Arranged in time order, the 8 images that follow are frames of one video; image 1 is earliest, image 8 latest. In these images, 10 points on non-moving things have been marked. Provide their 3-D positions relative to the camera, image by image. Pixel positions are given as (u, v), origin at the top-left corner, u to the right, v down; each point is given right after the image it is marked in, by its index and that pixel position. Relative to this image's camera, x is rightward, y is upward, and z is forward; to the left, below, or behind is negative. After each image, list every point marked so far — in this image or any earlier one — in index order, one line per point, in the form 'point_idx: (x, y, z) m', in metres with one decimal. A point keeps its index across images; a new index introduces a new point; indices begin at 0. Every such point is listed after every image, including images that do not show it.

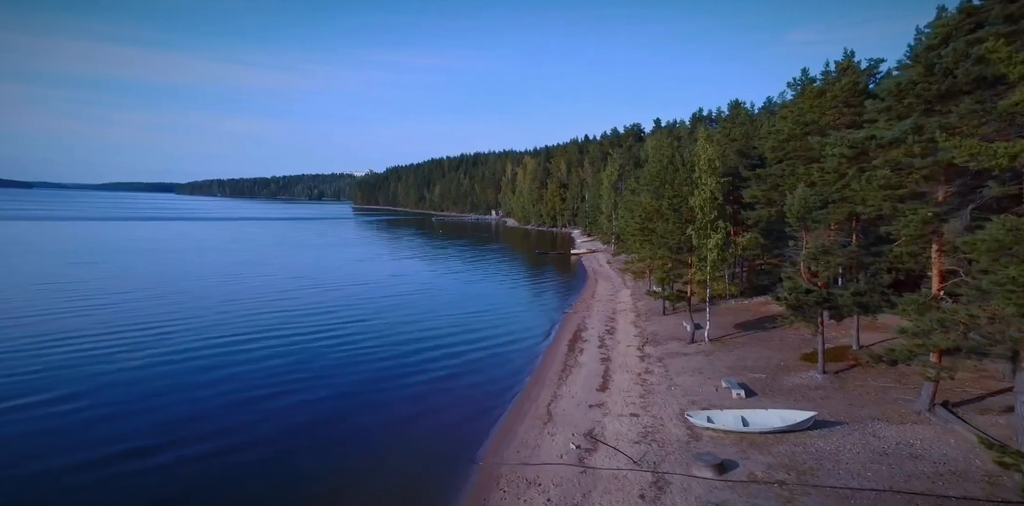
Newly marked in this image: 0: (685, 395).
0: (+5.8, -4.8, +18.7) m
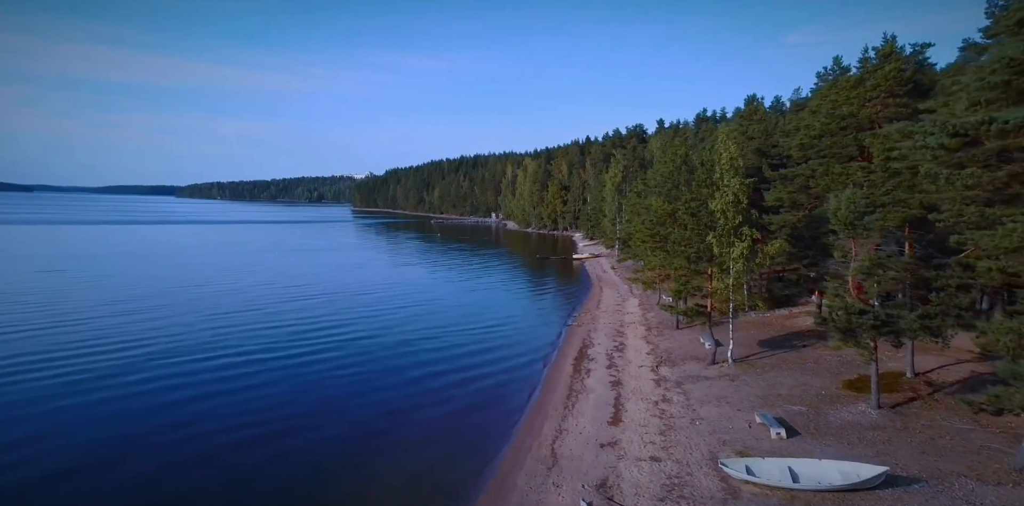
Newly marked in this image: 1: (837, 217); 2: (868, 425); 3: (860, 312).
0: (+5.7, -5.1, +16.0) m
1: (+9.5, +1.1, +16.4) m
2: (+9.2, -4.4, +14.4) m
3: (+9.2, -1.6, +14.8) m
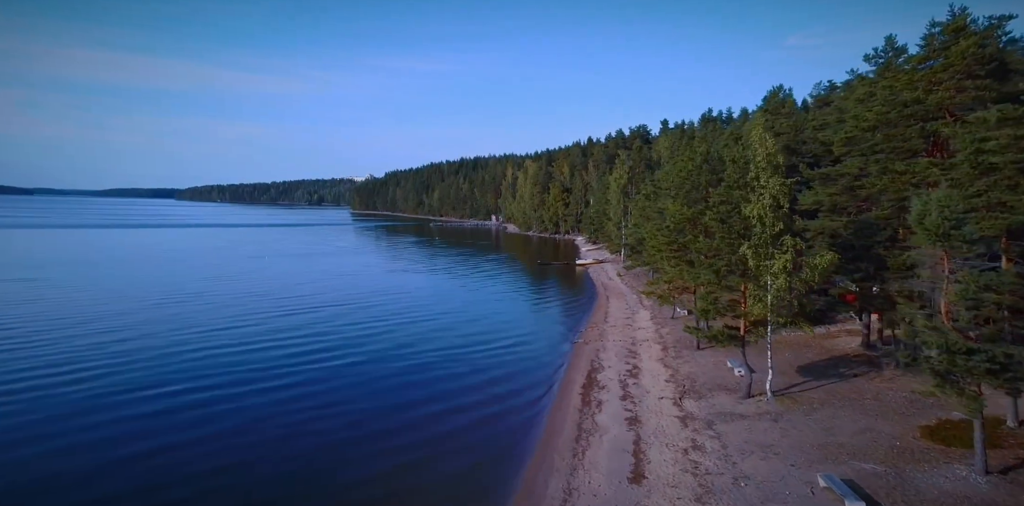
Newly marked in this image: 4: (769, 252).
0: (+5.7, -5.6, +12.5) m
1: (+9.4, +0.6, +12.9) m
2: (+9.2, -4.9, +11.0) m
3: (+9.2, -2.0, +11.3) m
4: (+8.6, 0.0, +18.6) m
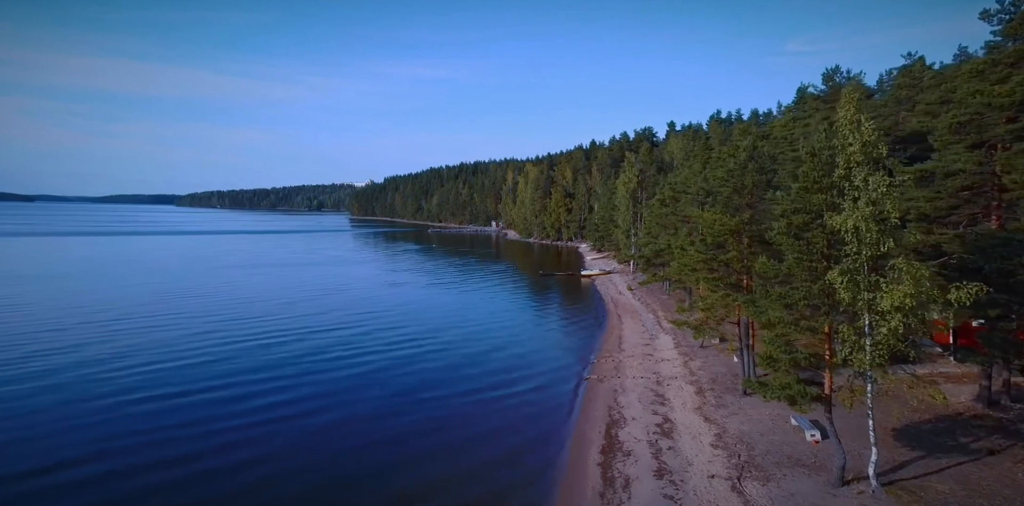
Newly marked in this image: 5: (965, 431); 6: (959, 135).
0: (+5.6, -6.2, +7.0) m
1: (+9.3, 0.0, +7.4) m
2: (+9.0, -5.4, +5.5) m
3: (+9.0, -2.6, +5.8) m
4: (+8.5, -0.6, +13.2) m
5: (+12.2, -4.8, +15.0) m
6: (+12.9, +3.4, +16.2) m
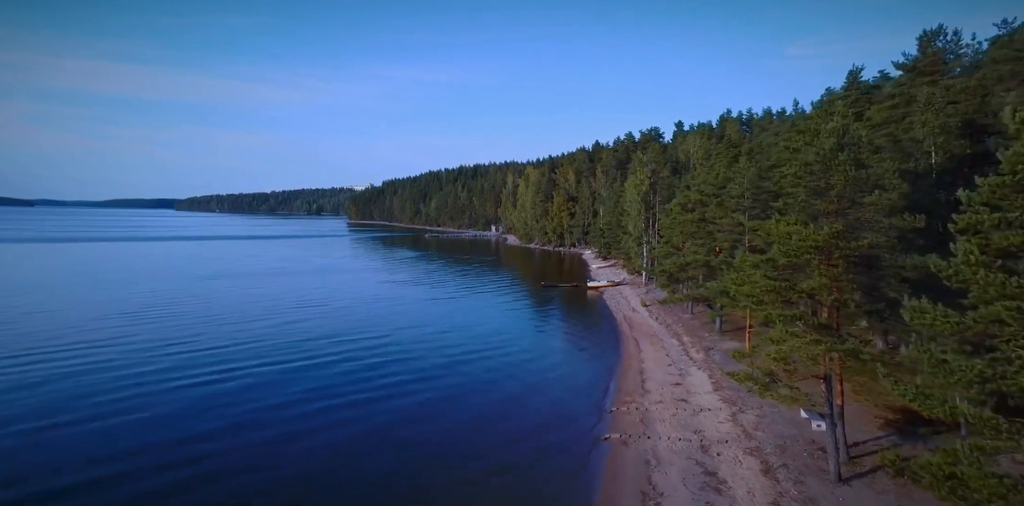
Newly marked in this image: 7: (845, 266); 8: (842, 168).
0: (+5.4, -6.8, +0.7) m
1: (+9.1, -0.6, +1.2) m
2: (+8.9, -6.0, -0.8) m
3: (+8.9, -3.2, -0.5) m
4: (+8.3, -1.3, +6.9) m
5: (+12.0, -5.5, +8.7) m
6: (+12.7, +2.8, +9.9) m
7: (+8.8, -0.4, +14.8) m
8: (+9.0, +2.3, +15.2) m
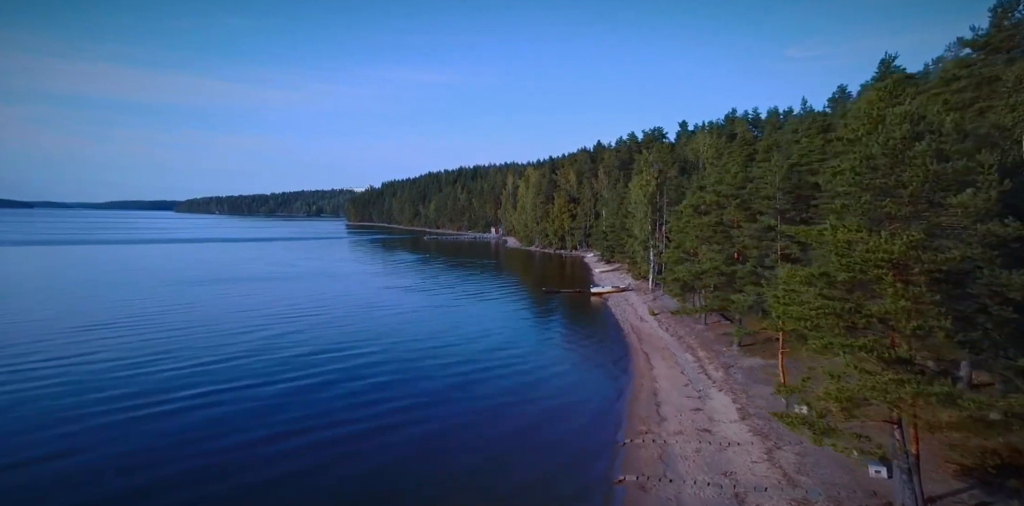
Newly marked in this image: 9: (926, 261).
0: (+5.3, -7.1, -2.3) m
1: (+9.1, -0.8, -1.8) m
2: (+8.8, -6.3, -3.9) m
3: (+8.8, -3.4, -3.5) m
4: (+8.2, -1.6, +3.9) m
5: (+12.0, -5.8, +5.6) m
6: (+12.7, +2.5, +6.9) m
7: (+8.7, -0.7, +11.7) m
8: (+8.9, +2.0, +12.2) m
9: (+8.5, -0.2, +11.4) m
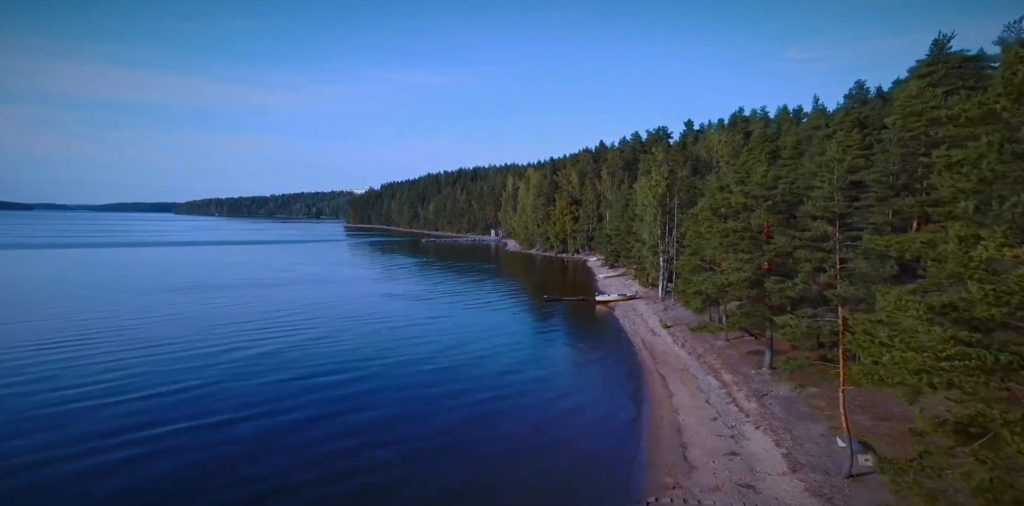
0: (+5.2, -7.4, -6.2) m
1: (+9.0, -1.2, -5.7) m
2: (+8.7, -6.7, -7.8) m
3: (+8.7, -3.8, -7.4) m
4: (+8.1, -1.9, 0.0) m
5: (+11.9, -6.2, +1.7) m
6: (+12.6, +2.1, +3.0) m
7: (+8.7, -1.1, +7.8) m
8: (+8.9, +1.6, +8.3) m
9: (+8.4, -0.6, +7.5) m
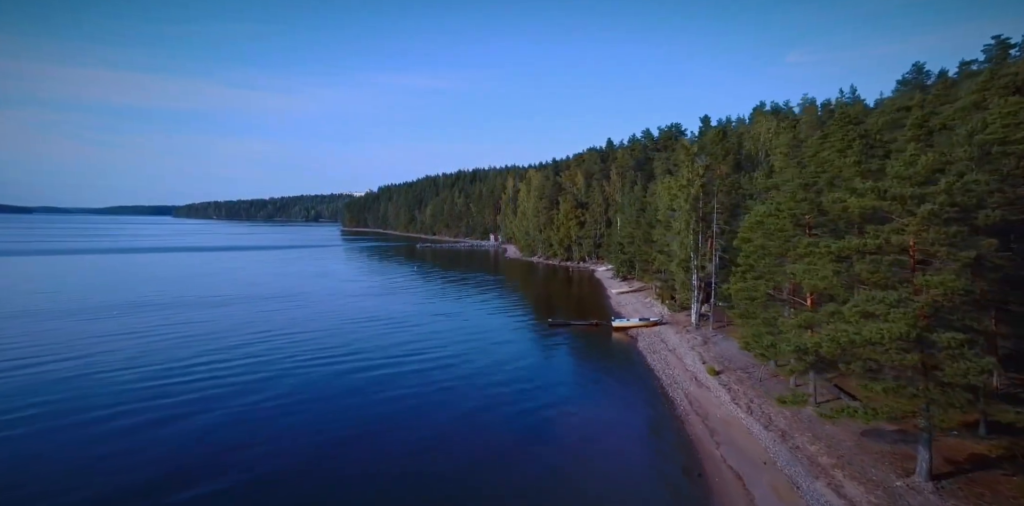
0: (+4.9, -8.3, -16.8) m
1: (+8.7, -2.1, -16.3) m
2: (+8.4, -7.6, -18.4) m
3: (+8.4, -4.7, -17.9) m
4: (+7.9, -2.9, -10.6) m
5: (+11.6, -7.1, -8.9) m
6: (+12.3, +1.1, -7.5) m
7: (+8.4, -2.1, -2.7) m
8: (+8.6, +0.6, -2.3) m
9: (+8.2, -1.5, -3.0) m
